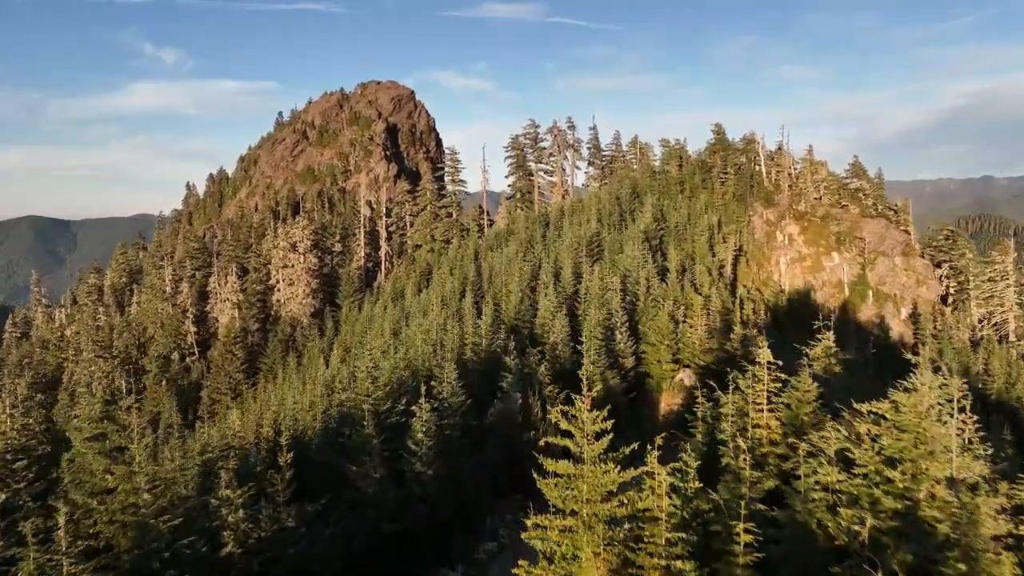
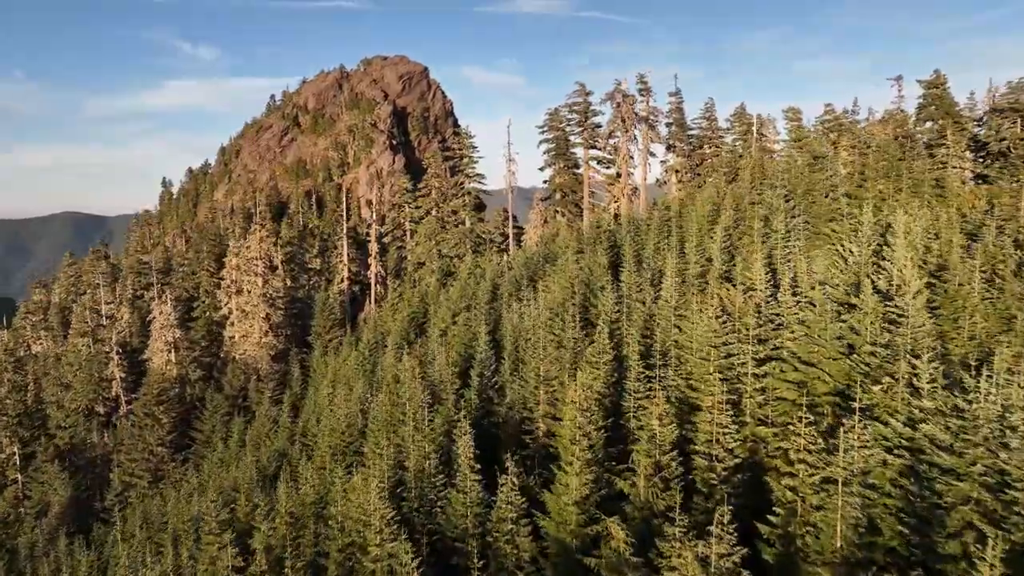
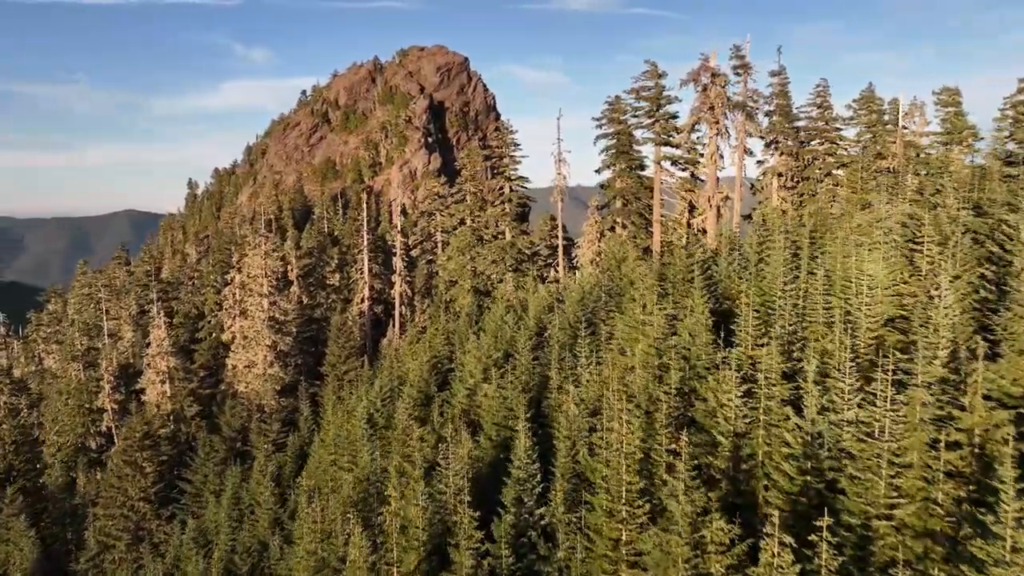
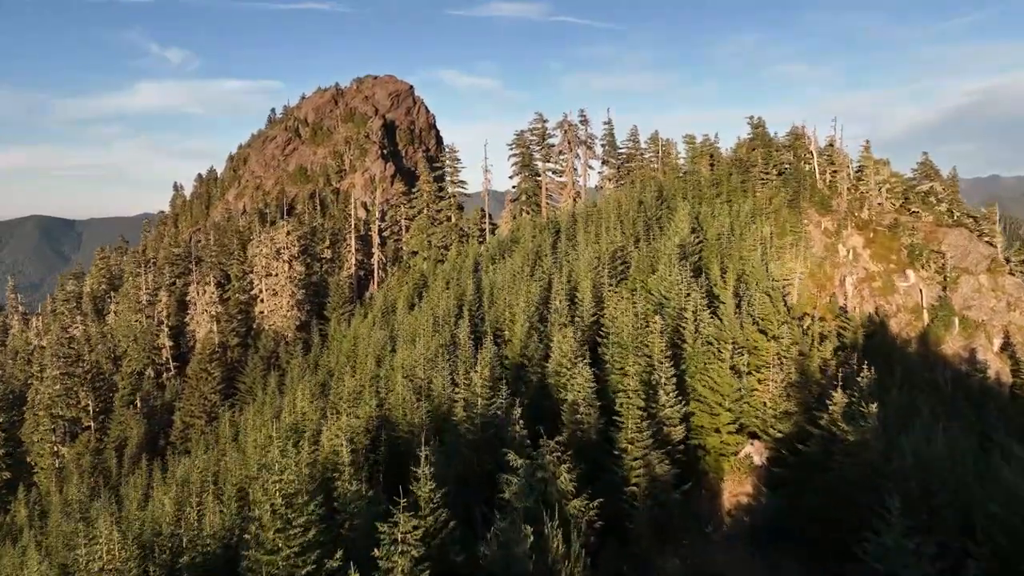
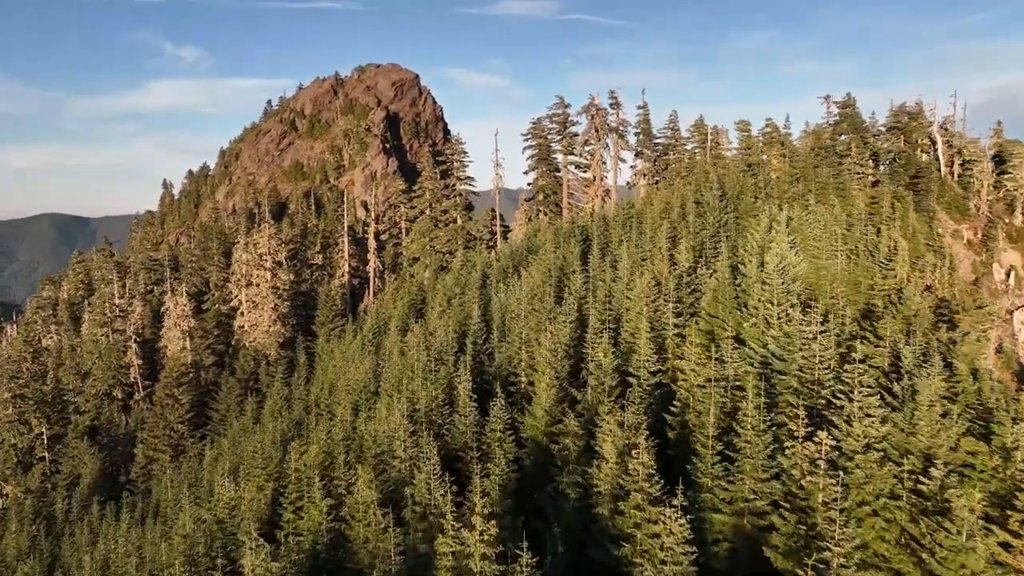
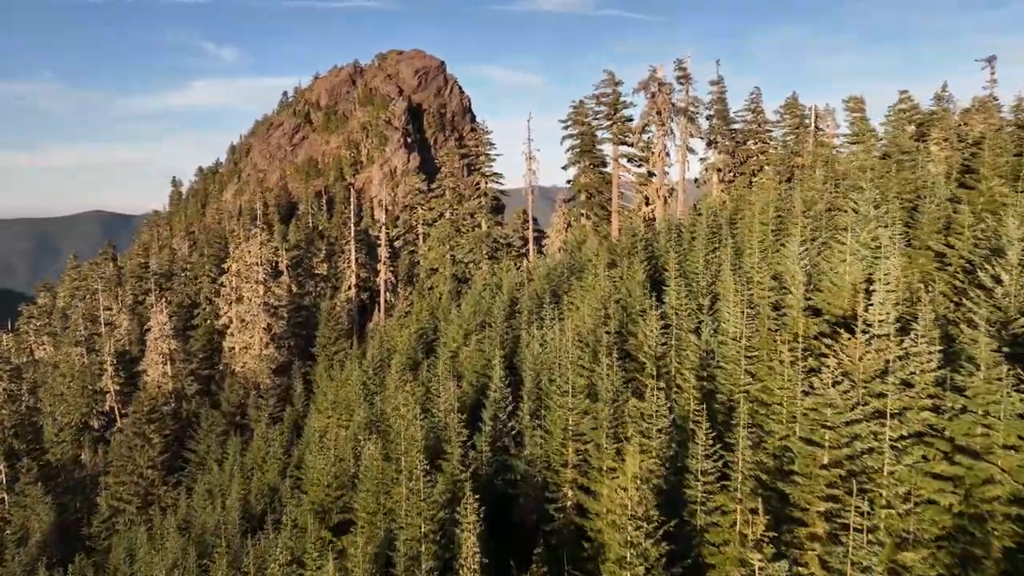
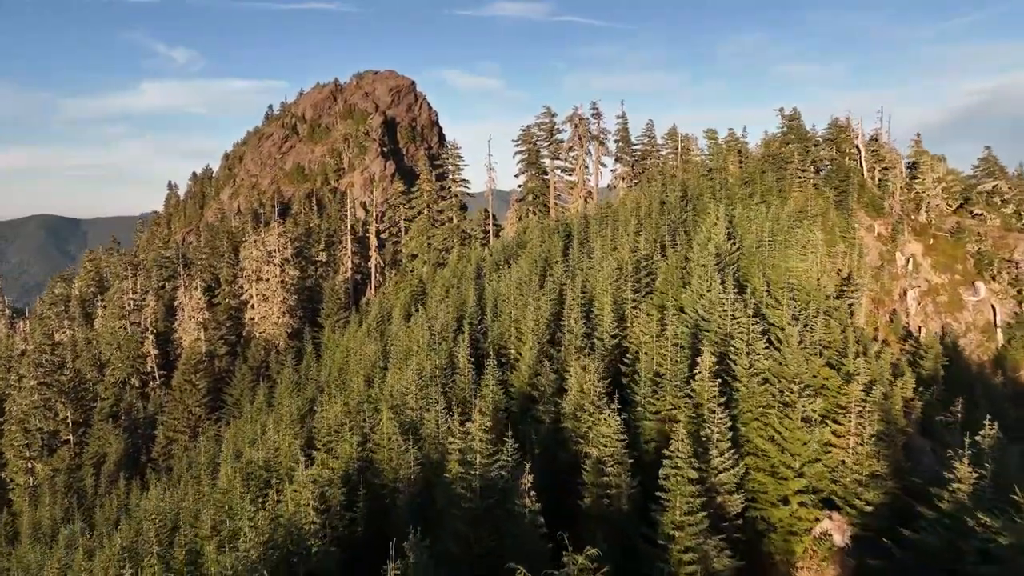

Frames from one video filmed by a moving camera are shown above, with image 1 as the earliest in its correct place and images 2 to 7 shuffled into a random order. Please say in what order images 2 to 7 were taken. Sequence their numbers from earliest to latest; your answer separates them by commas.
4, 7, 5, 2, 6, 3
